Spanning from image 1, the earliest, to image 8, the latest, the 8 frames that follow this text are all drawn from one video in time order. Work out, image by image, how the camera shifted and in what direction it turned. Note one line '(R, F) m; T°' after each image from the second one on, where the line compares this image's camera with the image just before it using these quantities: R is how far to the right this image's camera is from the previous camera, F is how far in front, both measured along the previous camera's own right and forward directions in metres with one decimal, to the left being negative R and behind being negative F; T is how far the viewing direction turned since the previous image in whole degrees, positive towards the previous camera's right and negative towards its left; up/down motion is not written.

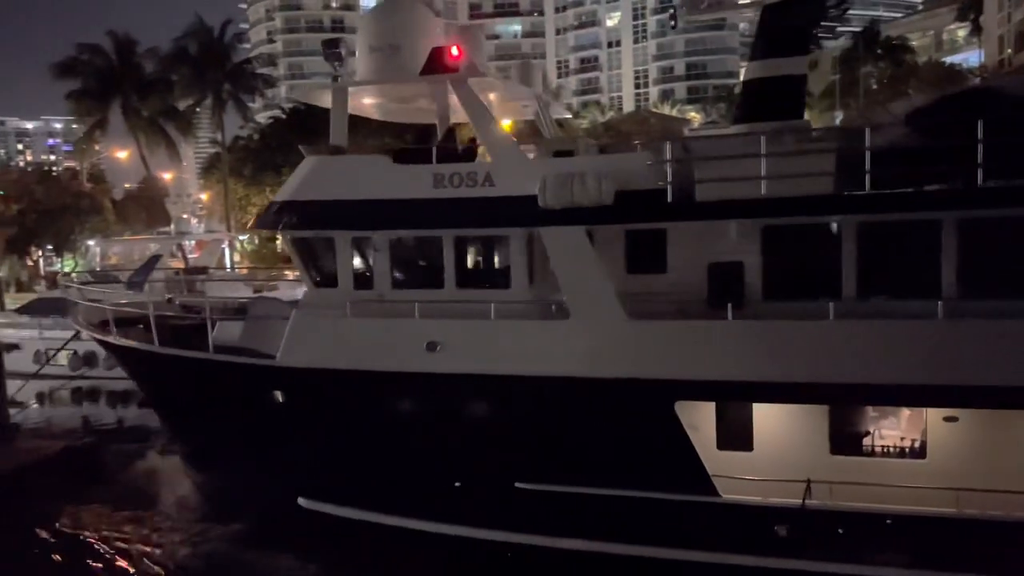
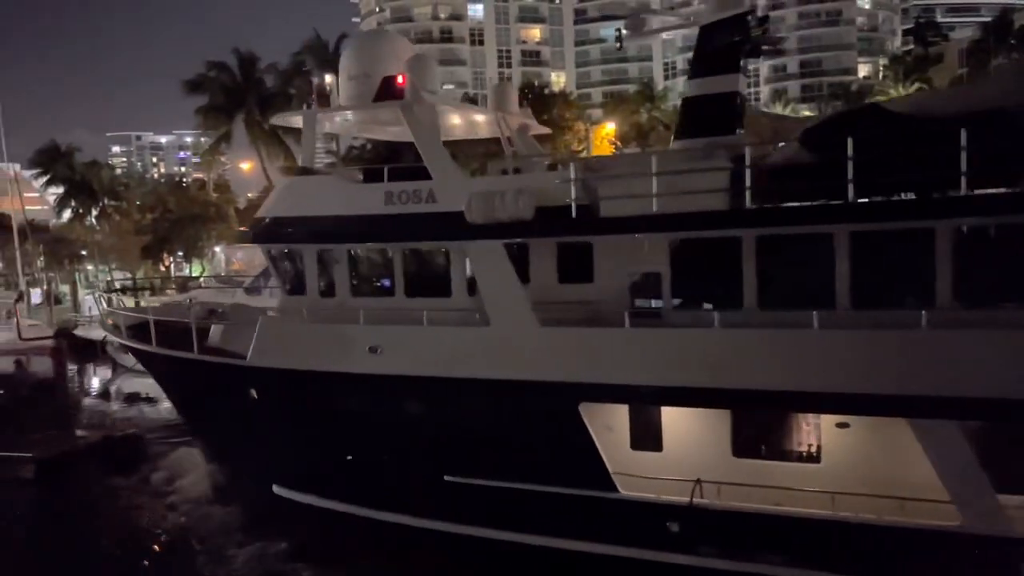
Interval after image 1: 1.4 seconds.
(+1.7, -0.5) m; -7°
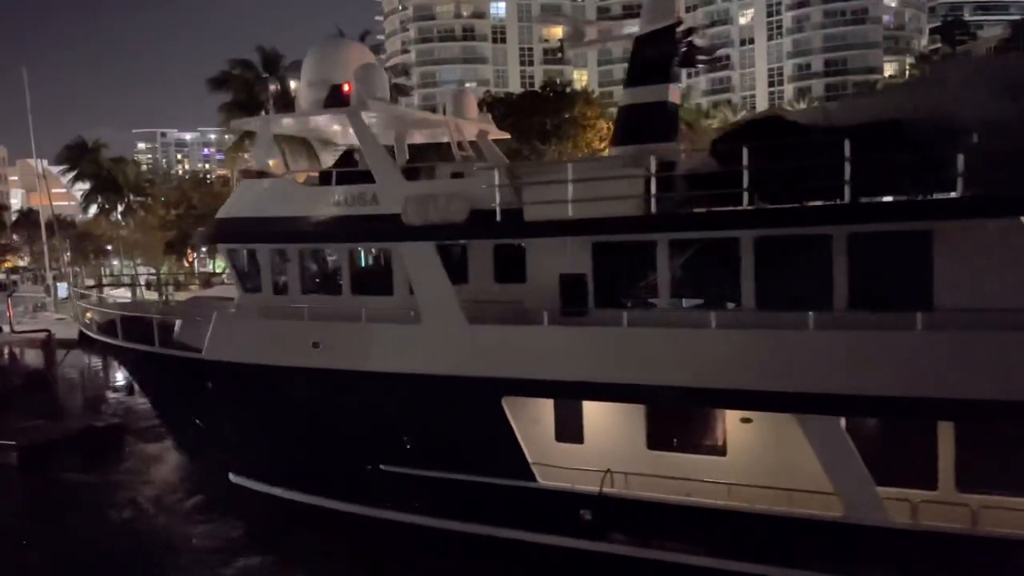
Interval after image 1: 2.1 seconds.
(+0.9, -0.4) m; -1°
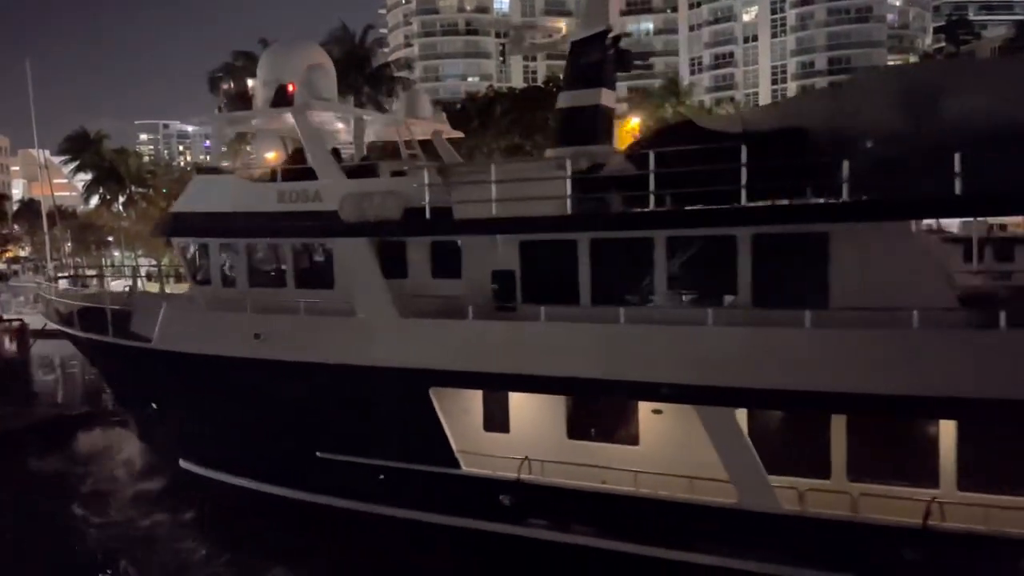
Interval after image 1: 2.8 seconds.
(+0.7, -0.3) m; 0°
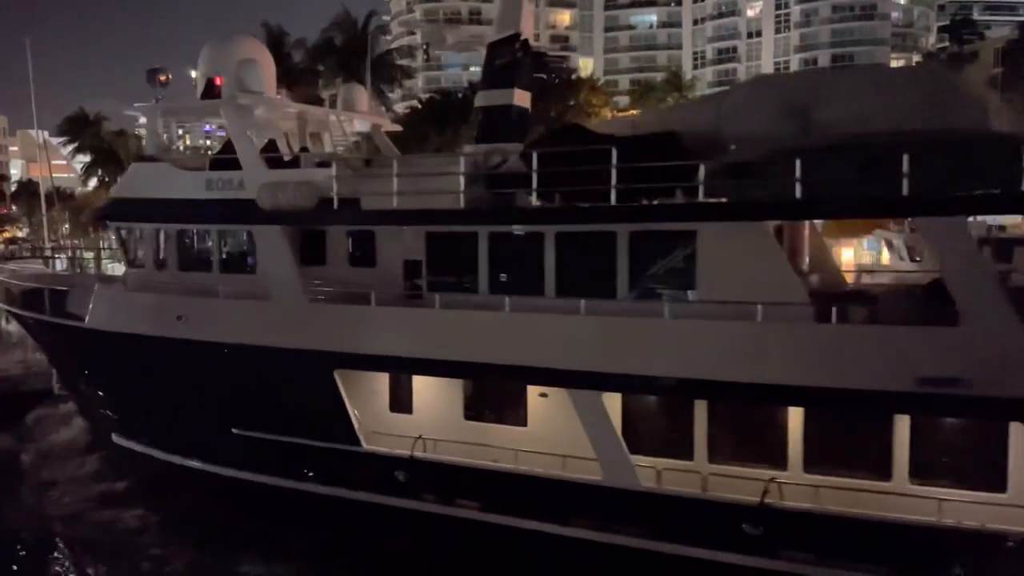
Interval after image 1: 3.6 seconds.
(+1.0, -0.5) m; 0°
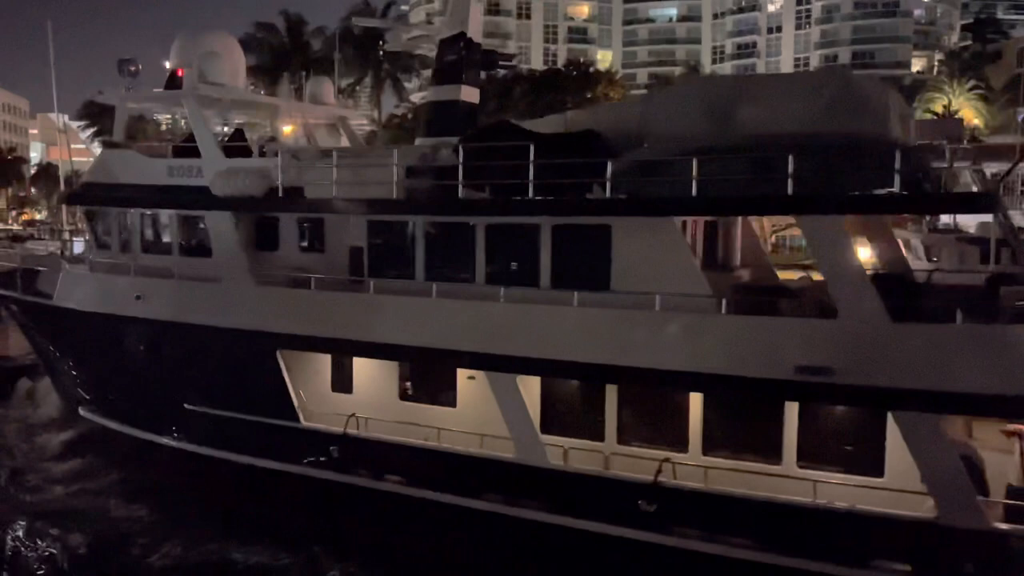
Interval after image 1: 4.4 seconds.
(+0.9, -0.4) m; -1°
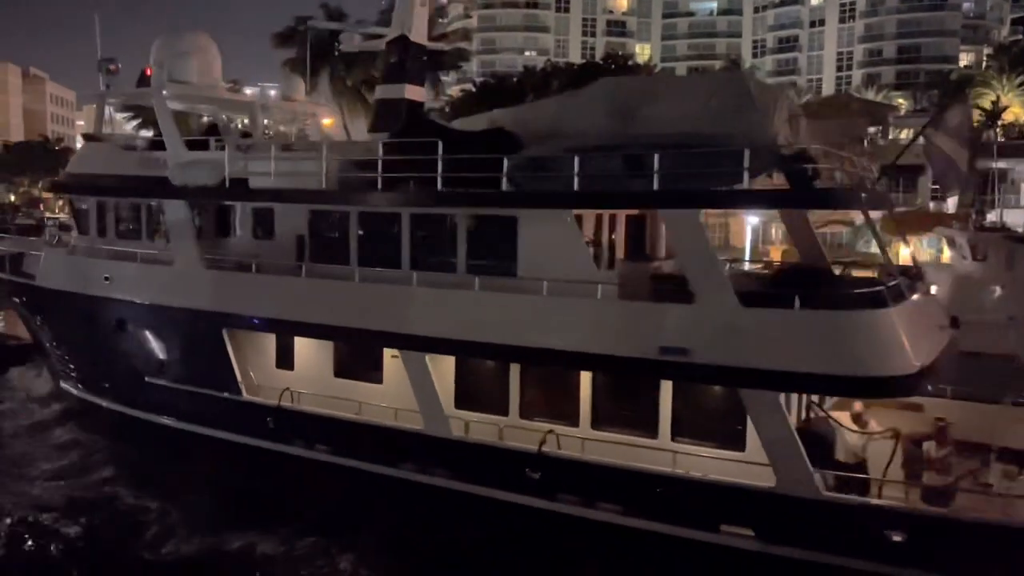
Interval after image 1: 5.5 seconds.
(+1.3, -0.6) m; -2°
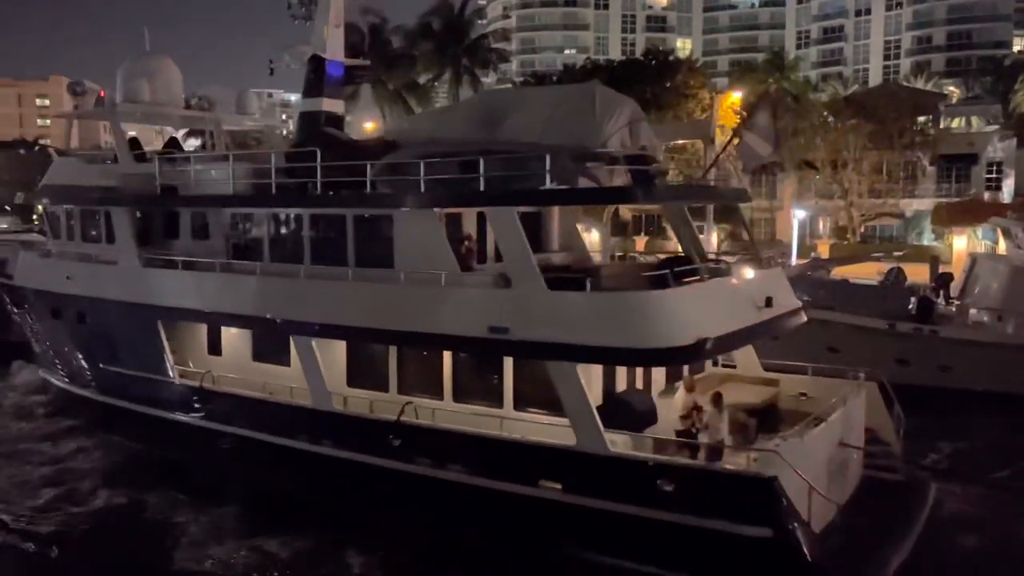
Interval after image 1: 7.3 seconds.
(+2.0, -1.0) m; -3°
